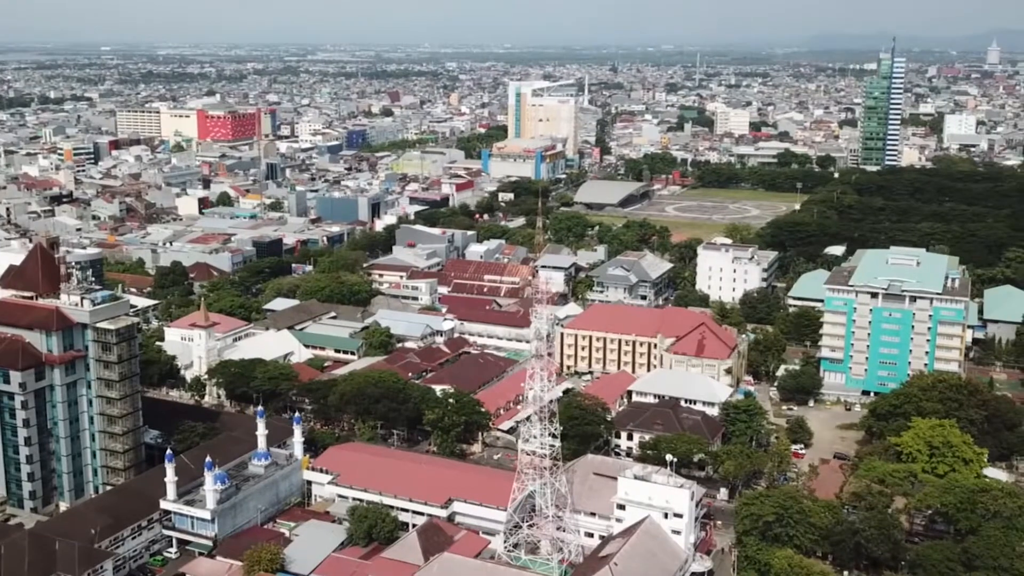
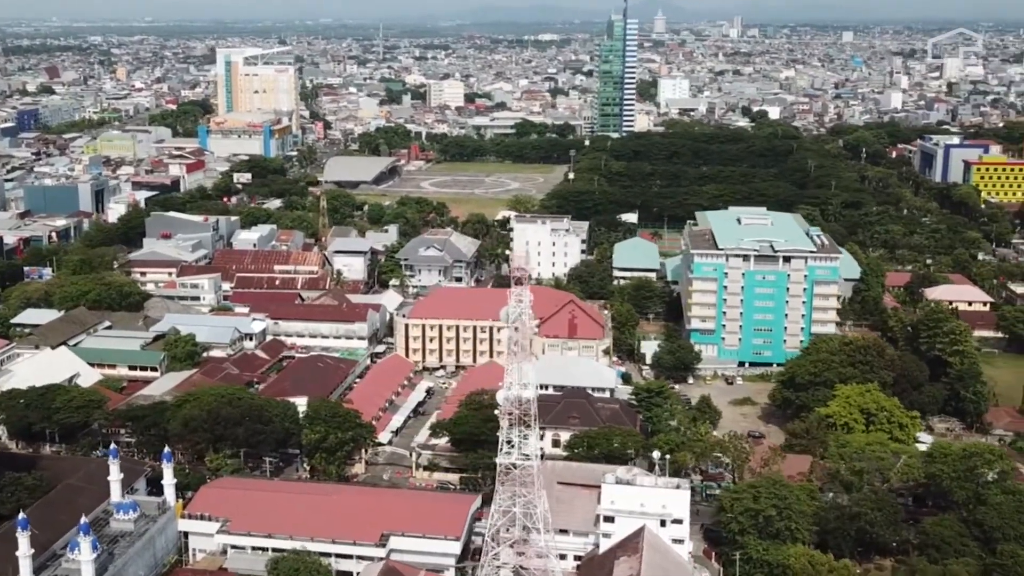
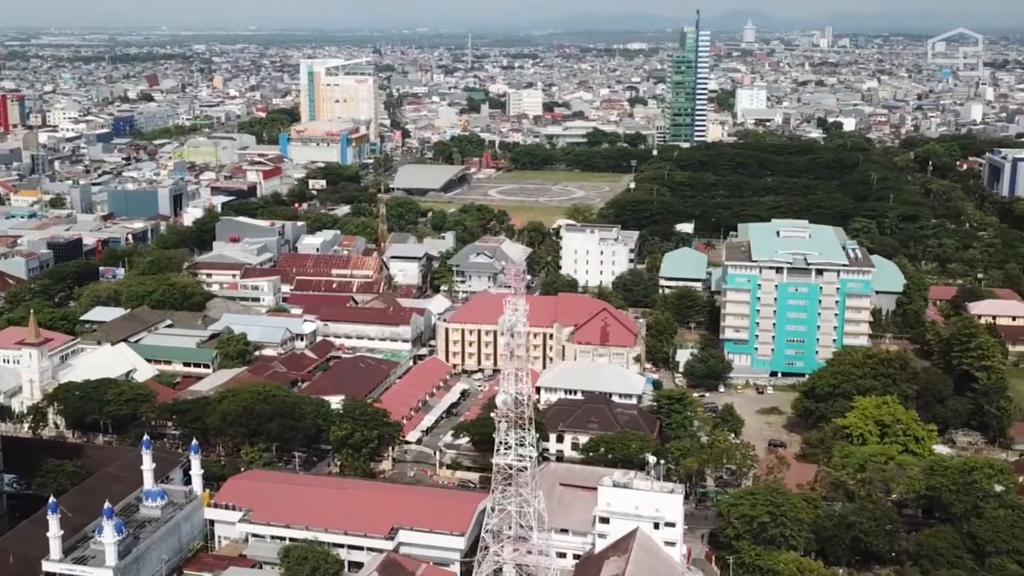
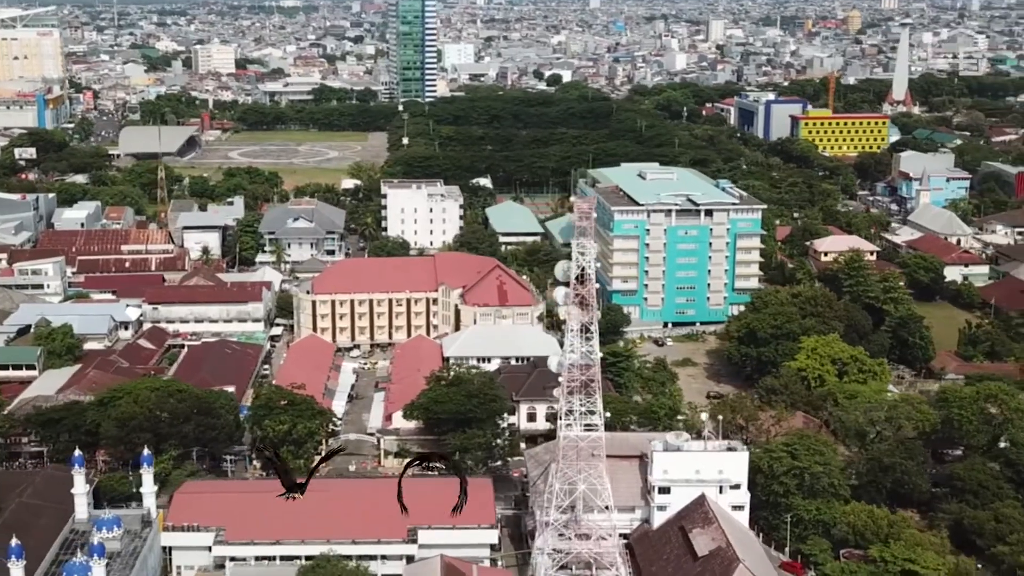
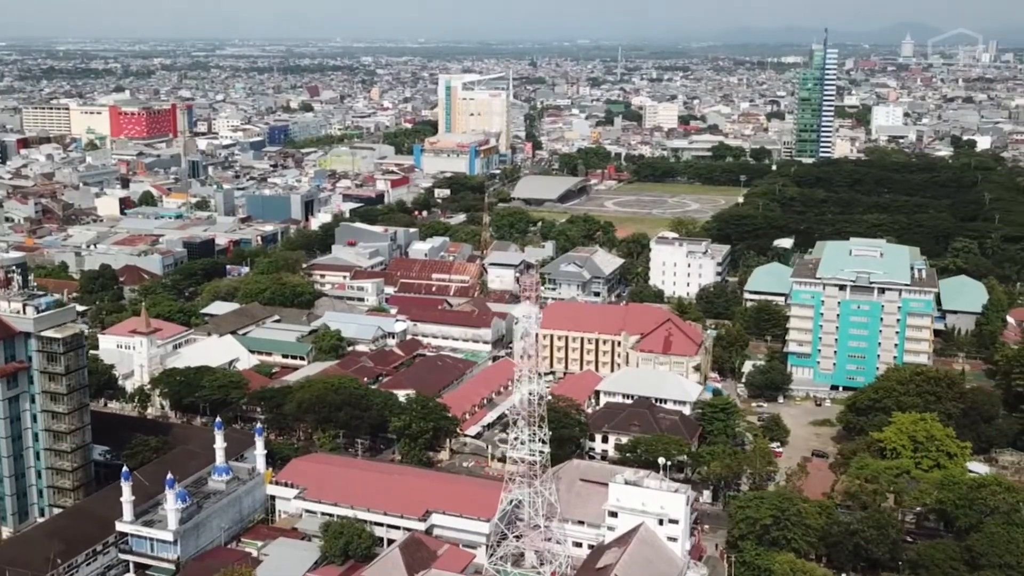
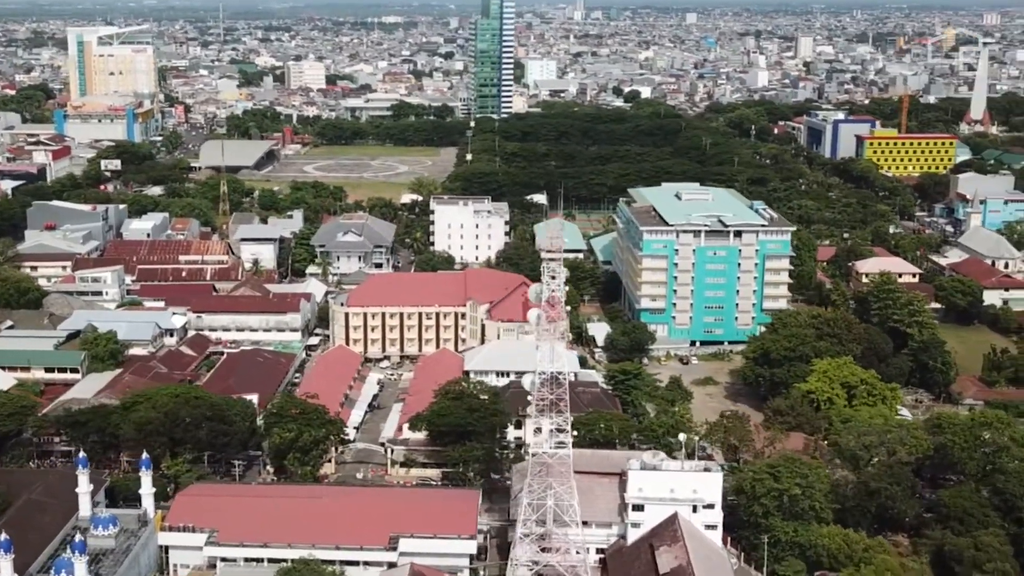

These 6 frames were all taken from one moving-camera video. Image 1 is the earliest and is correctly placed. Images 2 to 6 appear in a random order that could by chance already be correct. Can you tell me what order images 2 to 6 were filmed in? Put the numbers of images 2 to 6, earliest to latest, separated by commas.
5, 3, 2, 6, 4
